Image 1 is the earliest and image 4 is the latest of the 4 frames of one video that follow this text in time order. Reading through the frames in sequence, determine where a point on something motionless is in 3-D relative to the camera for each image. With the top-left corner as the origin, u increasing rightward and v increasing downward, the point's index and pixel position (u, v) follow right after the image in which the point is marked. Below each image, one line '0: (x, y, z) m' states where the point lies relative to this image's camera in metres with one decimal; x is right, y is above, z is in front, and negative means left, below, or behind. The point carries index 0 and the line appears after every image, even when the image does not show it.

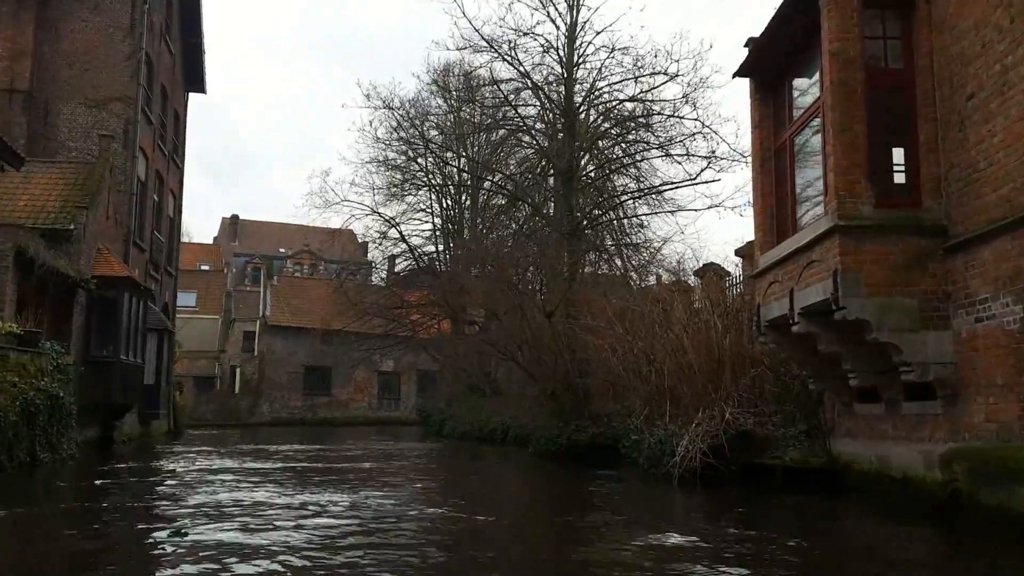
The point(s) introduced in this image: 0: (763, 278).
0: (+2.8, +0.1, +10.5) m
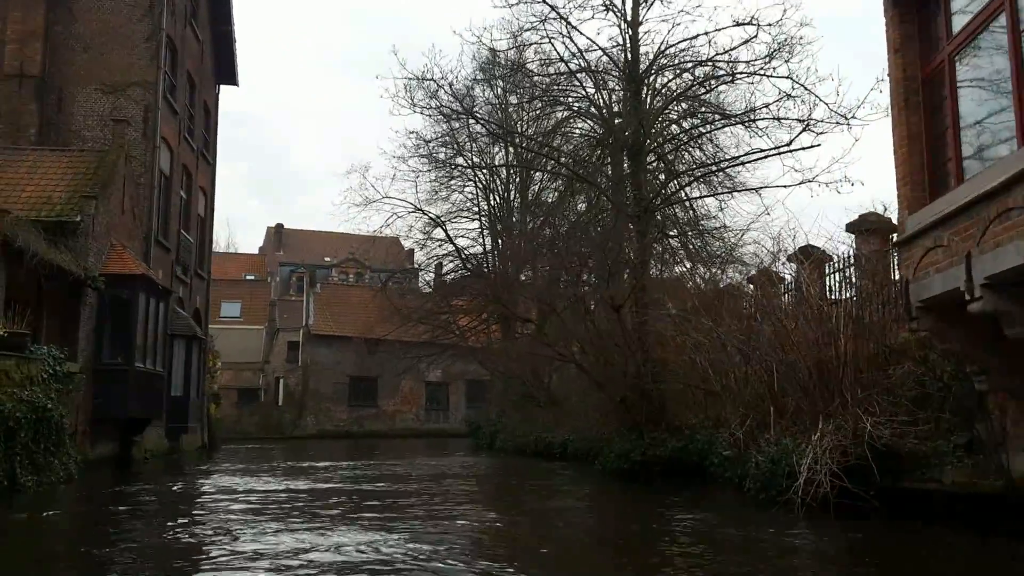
0: (+3.4, +0.4, +8.1) m
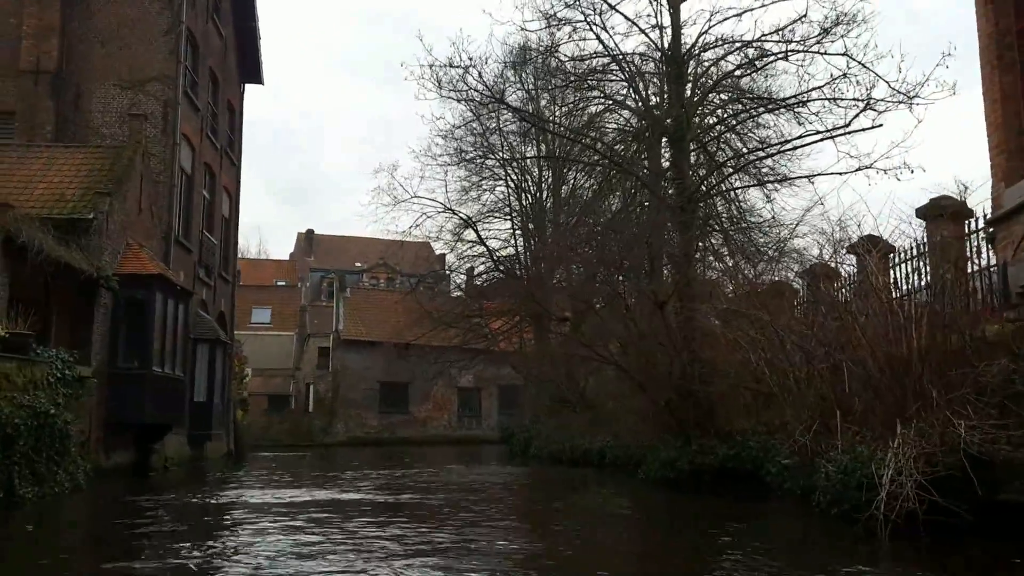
0: (+3.7, +0.5, +7.0) m
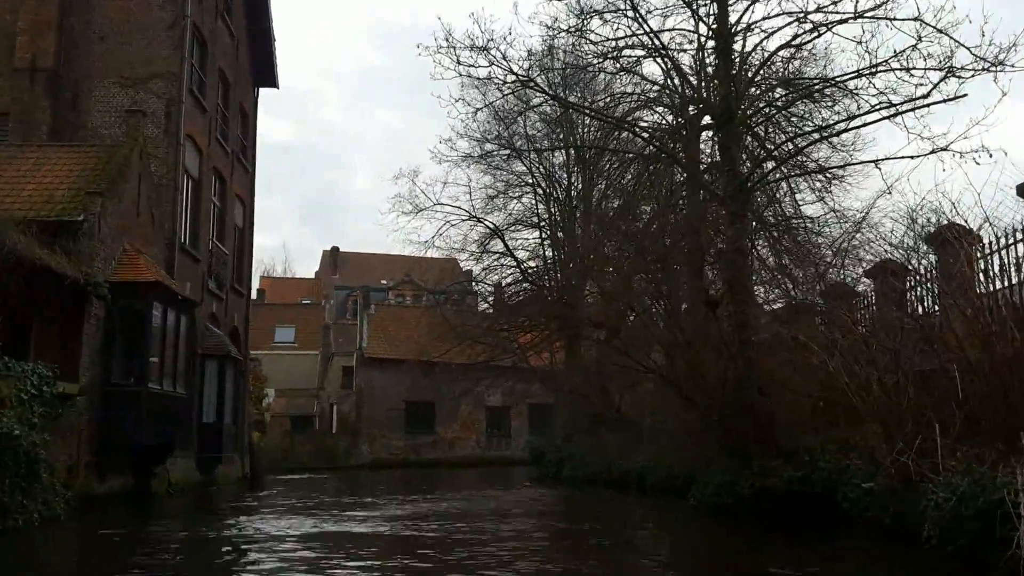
0: (+3.9, +0.6, +5.5) m
